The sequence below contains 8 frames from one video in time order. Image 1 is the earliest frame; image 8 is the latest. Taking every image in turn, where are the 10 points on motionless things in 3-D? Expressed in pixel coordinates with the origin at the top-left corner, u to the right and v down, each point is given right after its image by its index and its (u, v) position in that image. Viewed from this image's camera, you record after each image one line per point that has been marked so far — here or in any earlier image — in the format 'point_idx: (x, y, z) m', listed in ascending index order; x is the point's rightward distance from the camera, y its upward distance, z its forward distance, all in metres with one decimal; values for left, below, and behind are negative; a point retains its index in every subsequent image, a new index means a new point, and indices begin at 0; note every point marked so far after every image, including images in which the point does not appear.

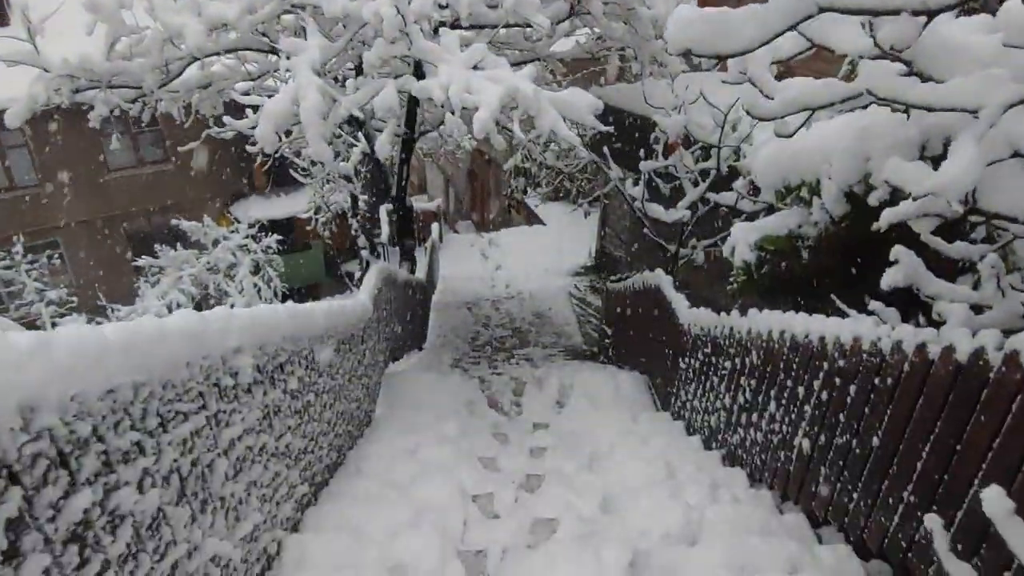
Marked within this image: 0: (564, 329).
0: (+0.7, -0.5, +9.1) m
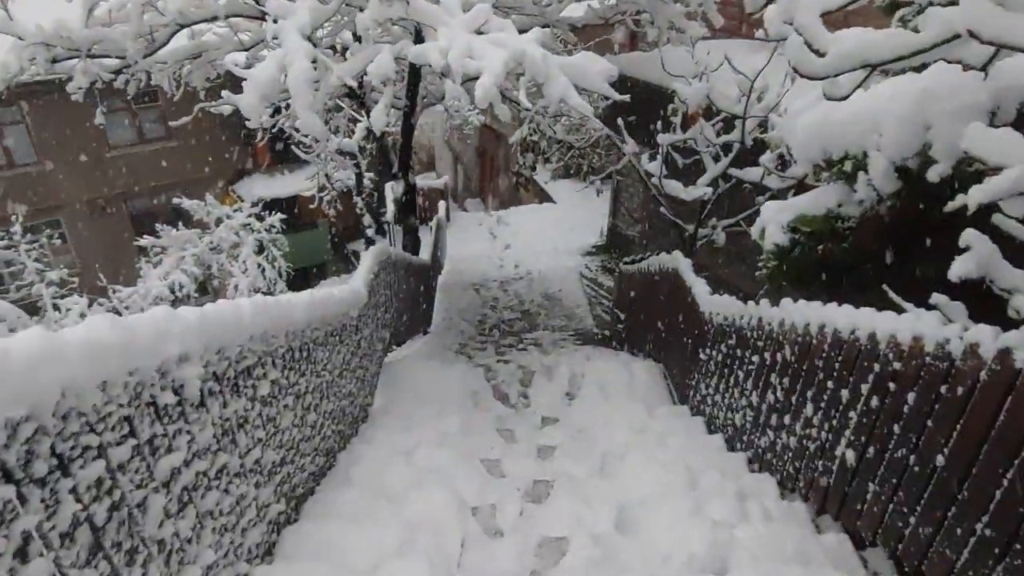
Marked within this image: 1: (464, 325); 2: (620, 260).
0: (+0.8, -0.3, +8.8) m
1: (-0.5, -0.4, +8.1) m
2: (+1.7, +0.4, +10.9) m
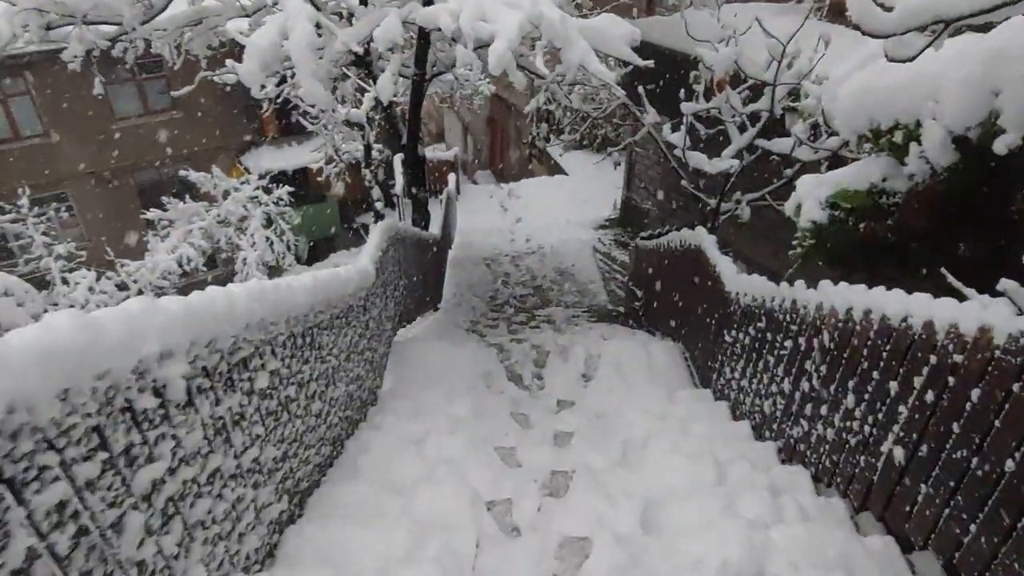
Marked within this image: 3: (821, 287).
0: (+0.9, 0.0, +8.6) m
1: (-0.4, -0.1, +7.9) m
2: (+1.9, +0.8, +10.6) m
3: (+1.3, 0.0, +2.8) m
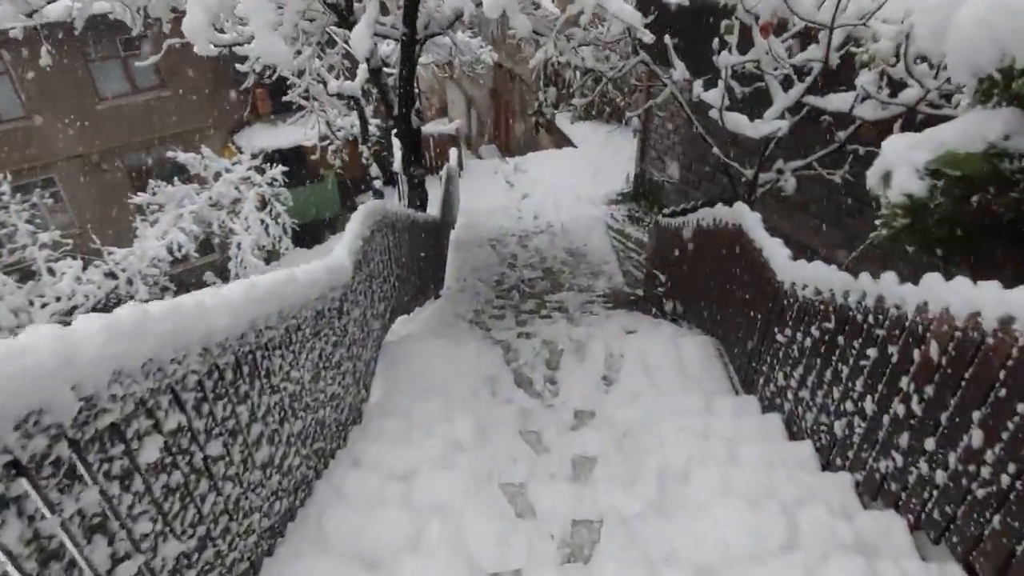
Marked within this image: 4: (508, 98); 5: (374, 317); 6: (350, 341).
0: (+1.0, +0.2, +7.9) m
1: (-0.3, 0.0, +7.3) m
2: (+1.9, +1.1, +9.9) m
3: (+1.3, 0.0, +2.2) m
4: (-0.1, +4.8, +17.6) m
5: (-0.8, -0.2, +4.0) m
6: (-0.8, -0.3, +3.3) m
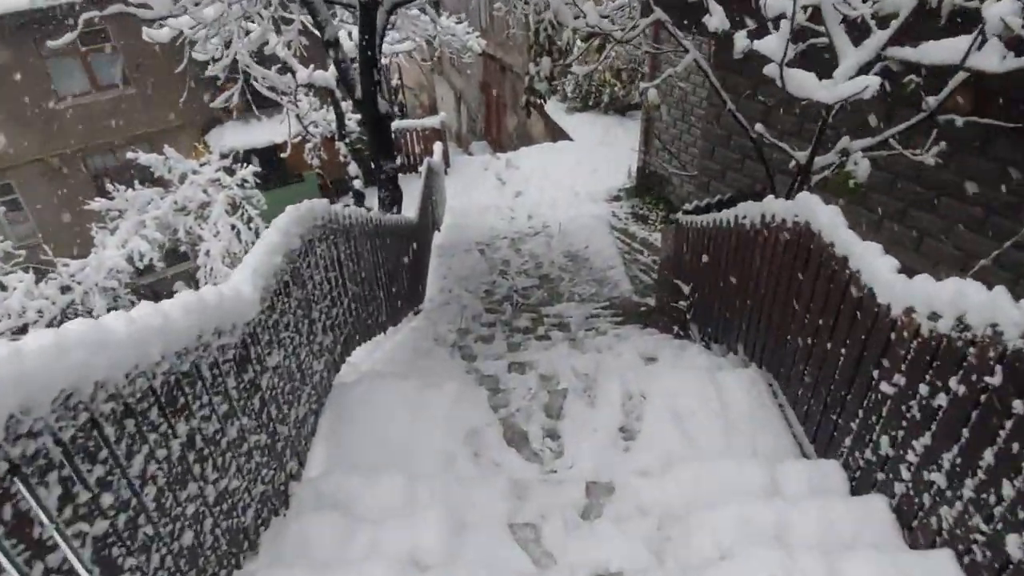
0: (+0.9, +0.2, +6.9) m
1: (-0.4, -0.1, +6.3) m
2: (+1.8, +1.0, +8.9) m
3: (+1.2, -0.1, +1.2) m
4: (-0.3, +4.7, +16.6) m
5: (-0.8, -0.3, +3.0) m
6: (-0.8, -0.4, +2.3) m
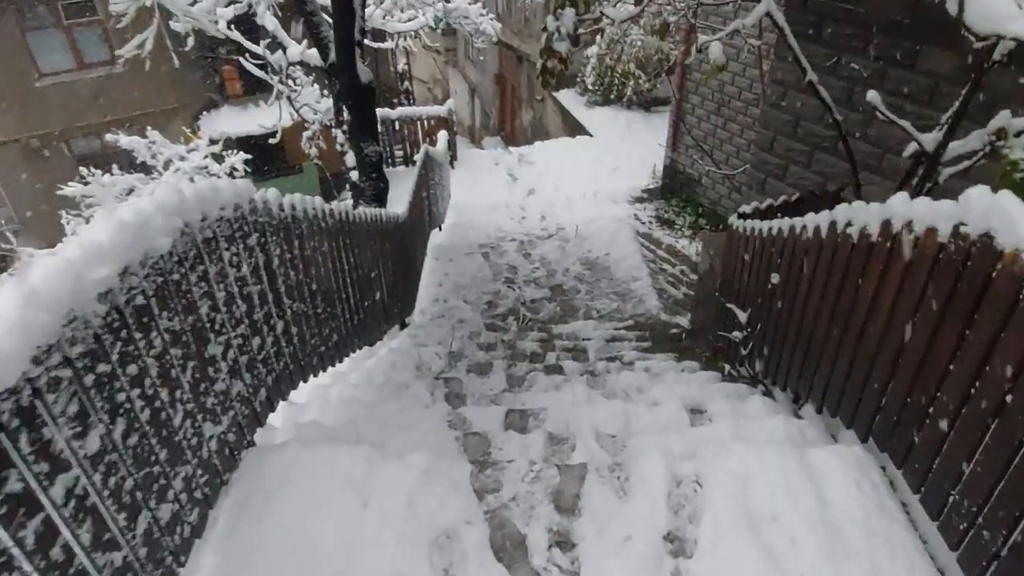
0: (+1.0, 0.0, +5.9) m
1: (-0.4, -0.2, +5.3) m
2: (+2.0, +0.9, +7.8) m
3: (+1.2, -0.2, +0.1) m
4: (0.0, +4.6, +15.6) m
5: (-0.9, -0.4, +2.0) m
6: (-0.9, -0.5, +1.3) m
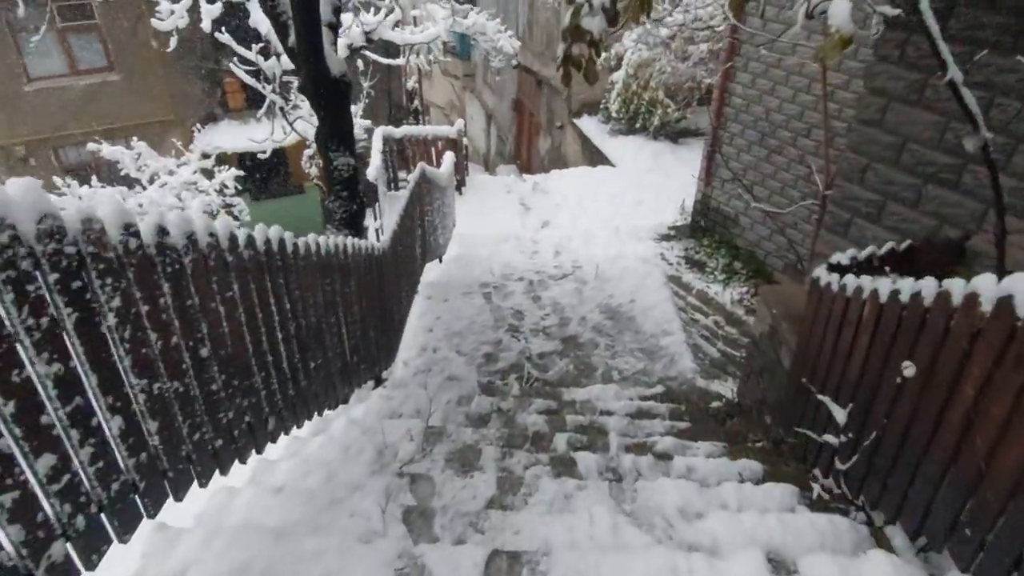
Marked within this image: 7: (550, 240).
0: (+1.0, -0.4, +4.9) m
1: (-0.3, -0.5, +4.3) m
2: (+2.1, +0.4, +6.9) m
3: (+1.1, -0.3, -0.9) m
4: (+0.4, +3.8, +14.8) m
5: (-0.9, -0.5, +1.0) m
6: (-0.9, -0.6, +0.3) m
7: (+0.4, +0.5, +7.3) m
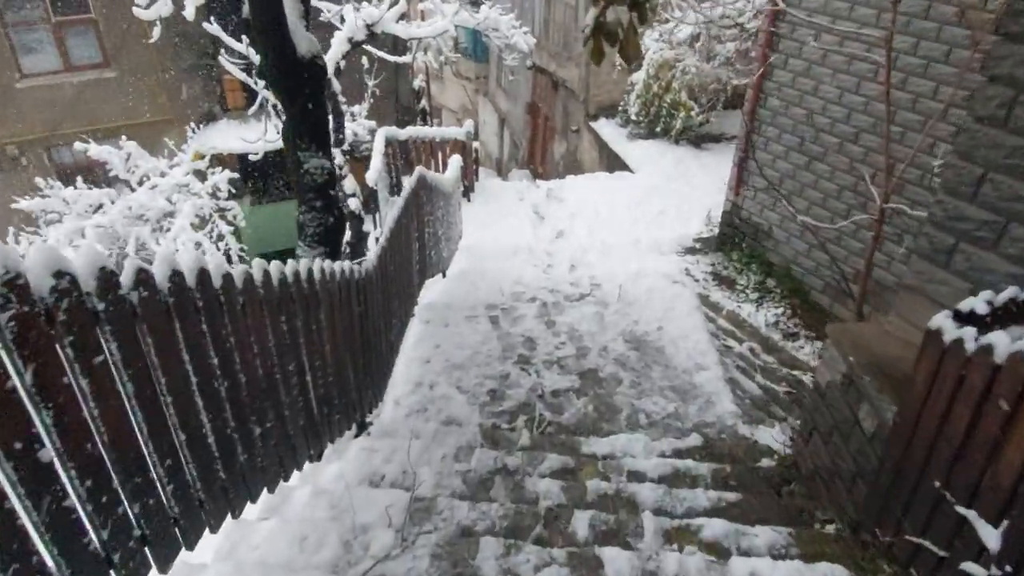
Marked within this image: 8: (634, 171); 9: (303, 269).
0: (+1.1, -0.5, +4.2) m
1: (-0.3, -0.6, +3.6) m
2: (+2.2, +0.2, +6.2) m
3: (+1.1, -0.5, -1.6) m
4: (+0.7, +3.6, +14.1) m
5: (-0.9, -0.6, +0.4) m
6: (-0.9, -0.7, -0.3) m
7: (+0.5, +0.3, +6.7) m
8: (+1.7, +1.6, +9.3) m
9: (-0.7, +0.1, +2.4) m
